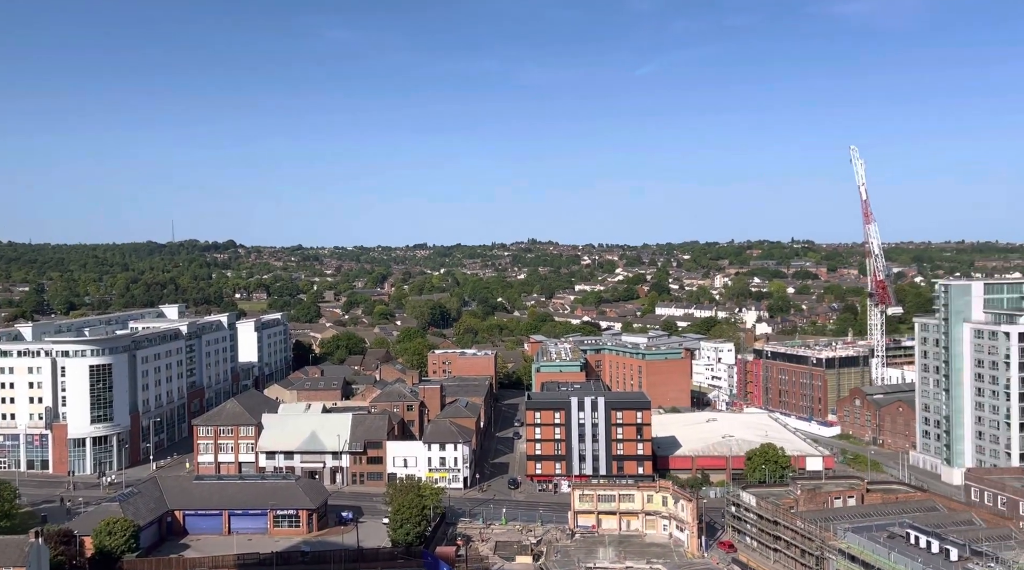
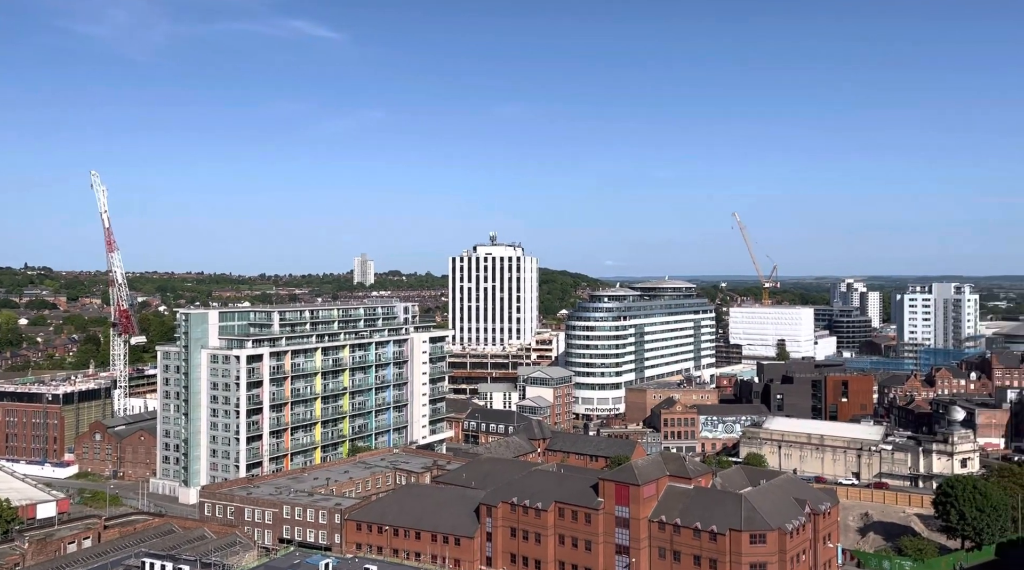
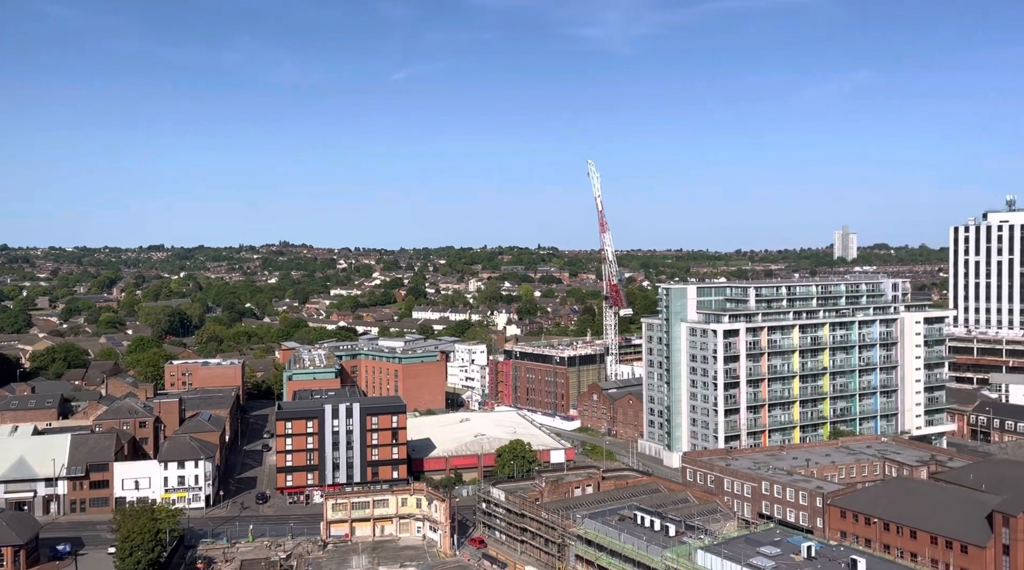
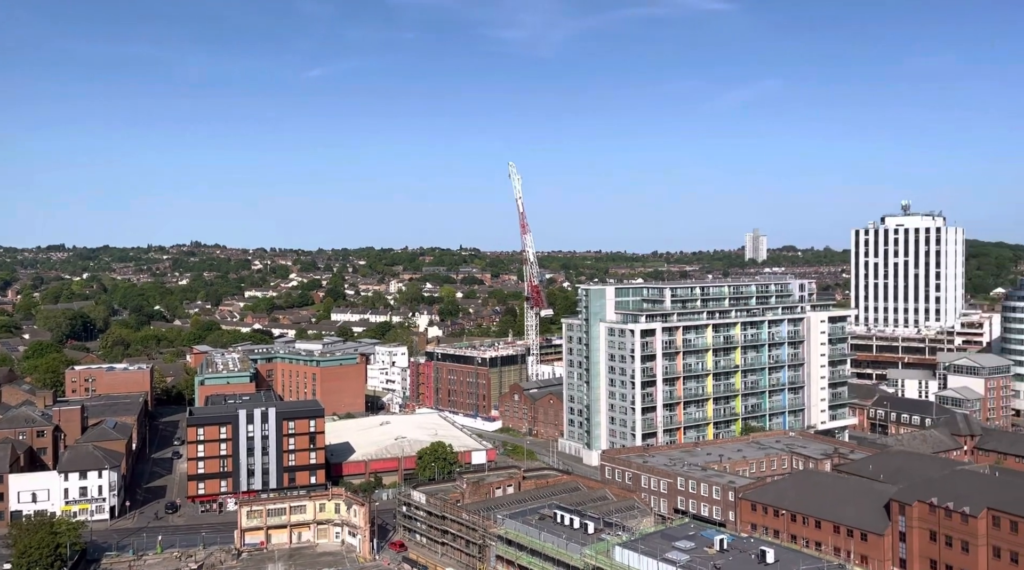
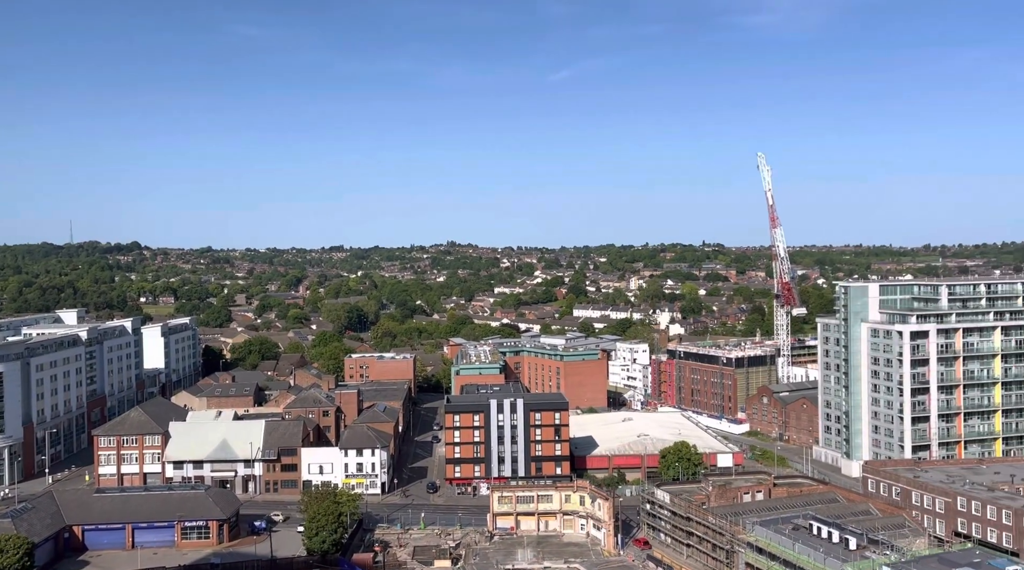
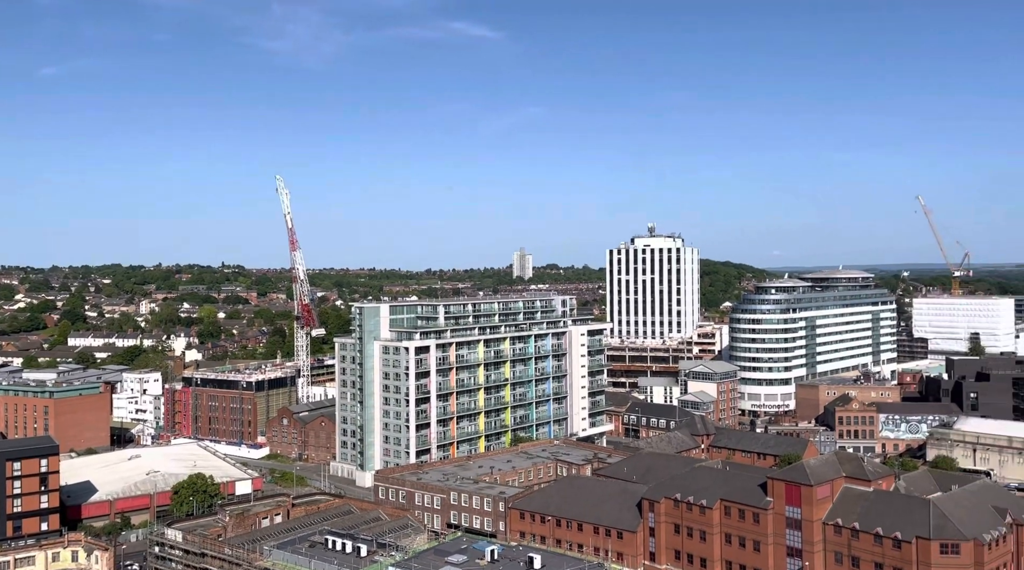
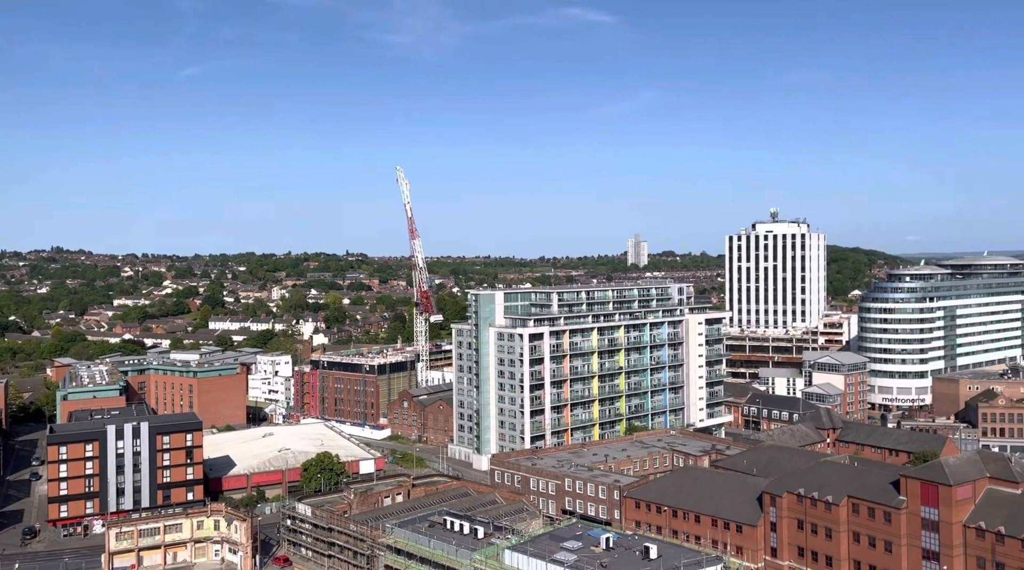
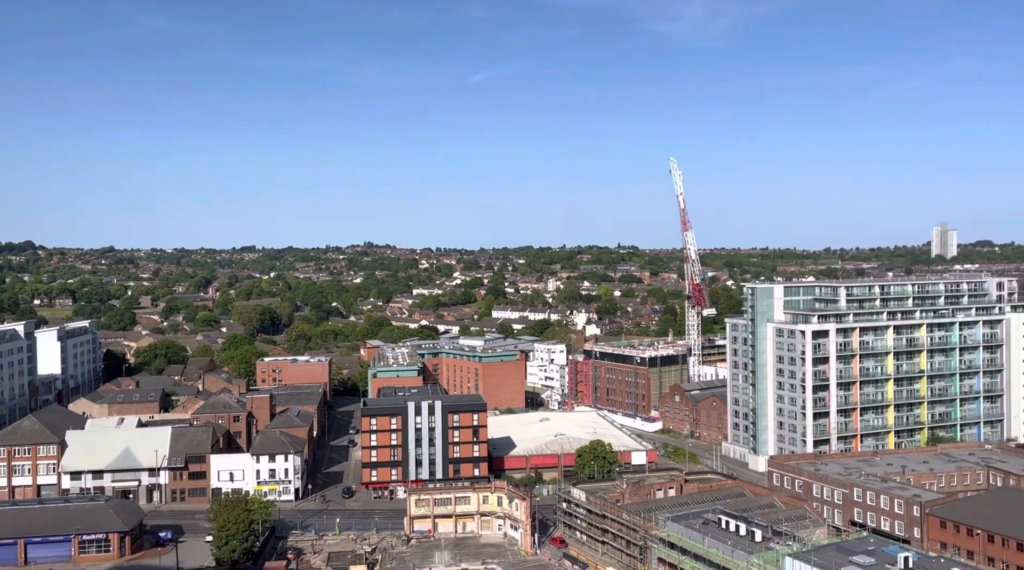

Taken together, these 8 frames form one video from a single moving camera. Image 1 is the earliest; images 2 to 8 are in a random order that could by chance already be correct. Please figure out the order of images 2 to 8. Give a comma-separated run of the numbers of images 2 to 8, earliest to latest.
5, 8, 3, 4, 7, 6, 2
